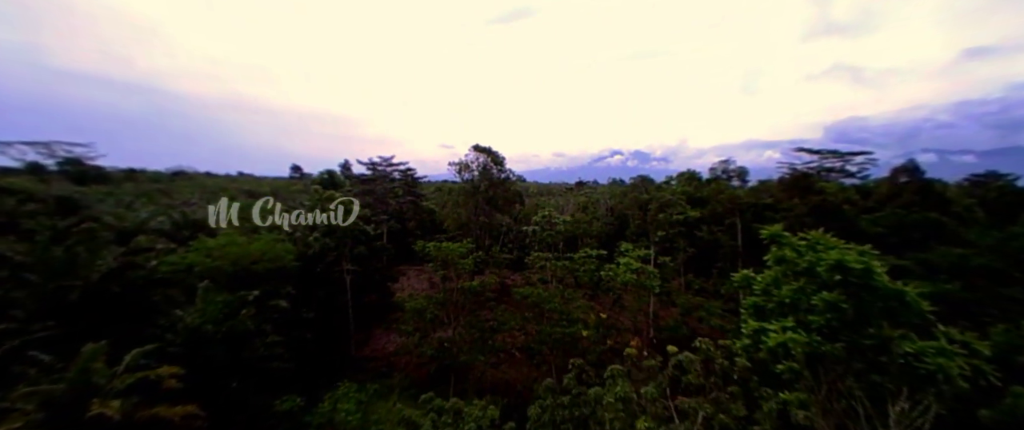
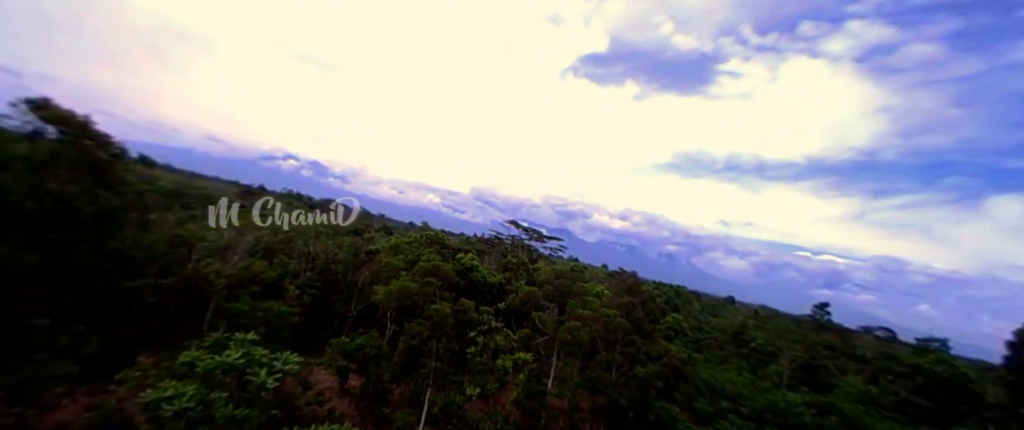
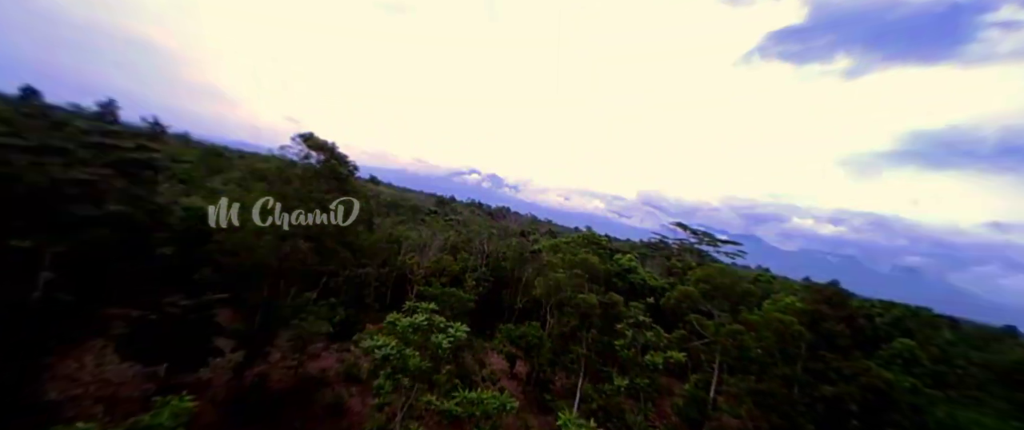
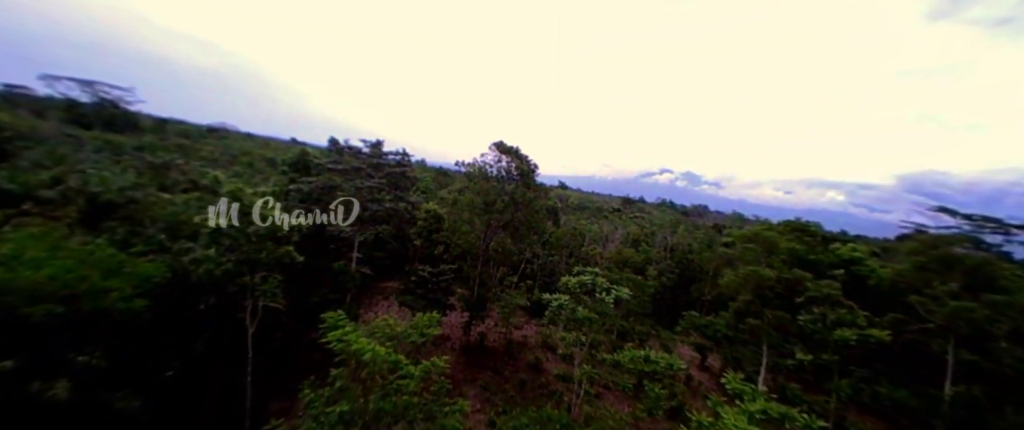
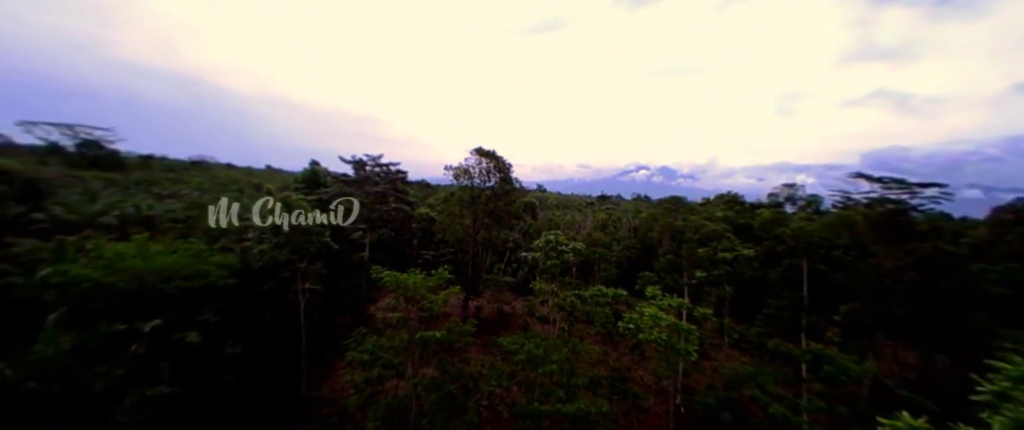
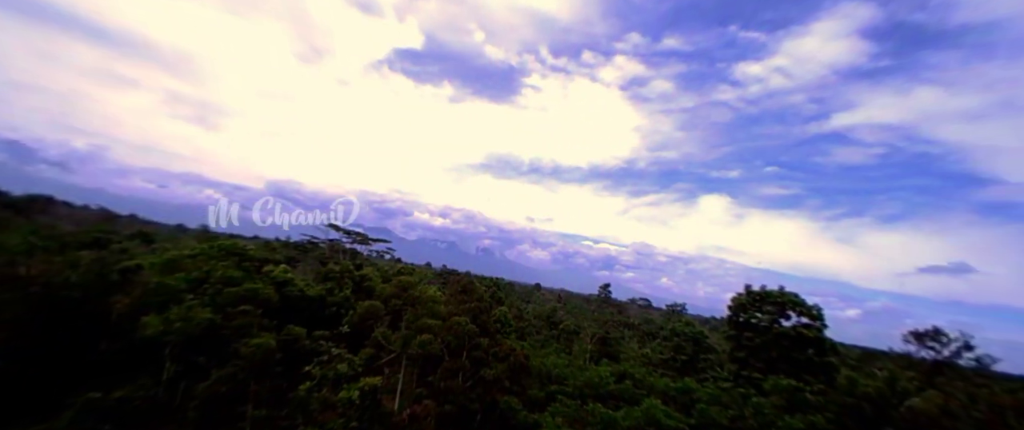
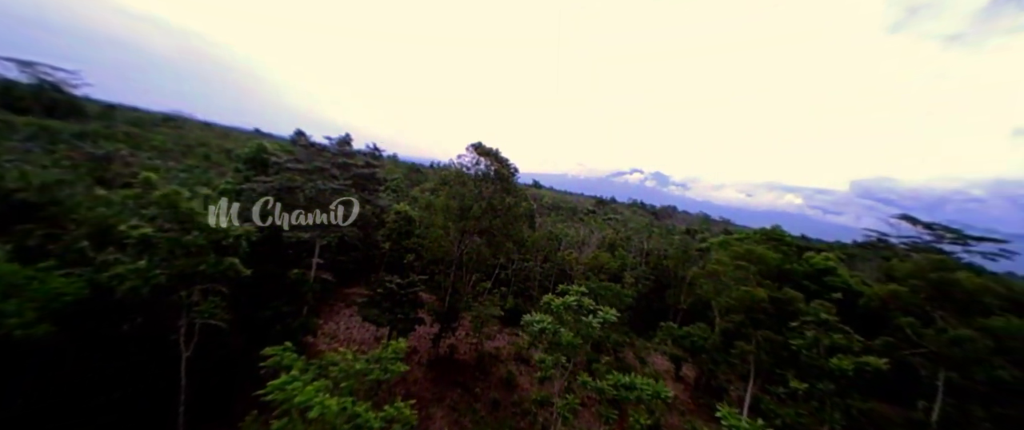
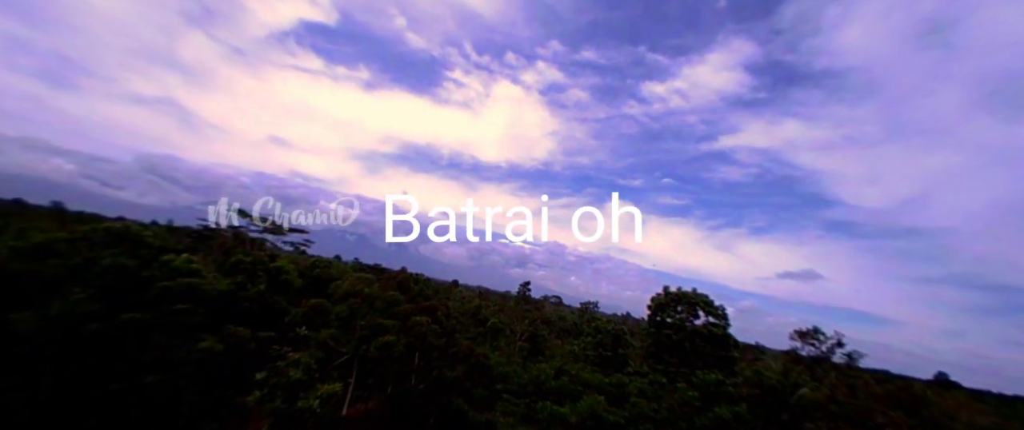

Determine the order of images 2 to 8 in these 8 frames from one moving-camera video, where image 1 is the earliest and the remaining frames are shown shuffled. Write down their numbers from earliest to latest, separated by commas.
5, 4, 7, 3, 2, 6, 8
